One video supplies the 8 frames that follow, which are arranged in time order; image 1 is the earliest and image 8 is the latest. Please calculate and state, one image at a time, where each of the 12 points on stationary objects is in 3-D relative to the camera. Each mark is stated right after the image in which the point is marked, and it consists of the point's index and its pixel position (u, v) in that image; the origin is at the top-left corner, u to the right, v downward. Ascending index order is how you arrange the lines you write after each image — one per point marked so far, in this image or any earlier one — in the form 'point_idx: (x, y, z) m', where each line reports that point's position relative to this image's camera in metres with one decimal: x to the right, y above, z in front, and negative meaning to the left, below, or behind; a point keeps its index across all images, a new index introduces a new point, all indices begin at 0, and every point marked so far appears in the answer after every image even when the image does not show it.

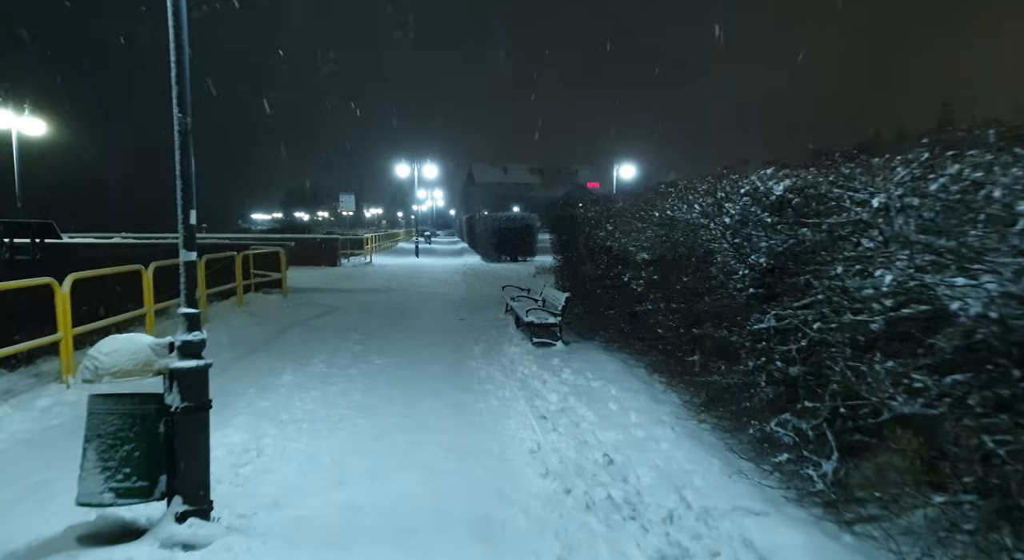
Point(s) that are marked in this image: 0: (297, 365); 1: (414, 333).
0: (-2.8, -1.1, +6.4) m
1: (-1.7, -0.9, +8.4) m
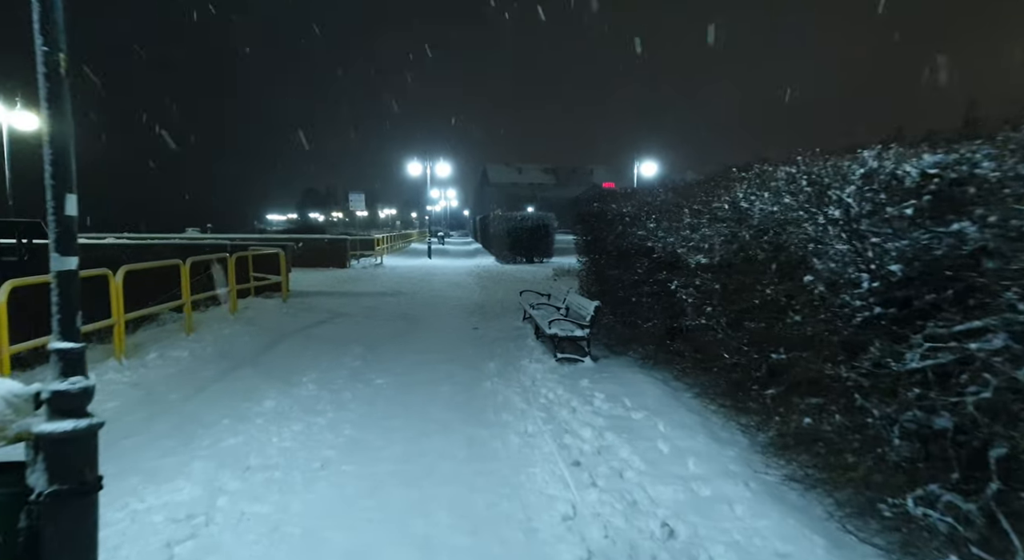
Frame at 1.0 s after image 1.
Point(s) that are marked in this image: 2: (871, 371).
0: (-2.6, -1.2, +5.5) m
1: (-1.4, -1.0, +7.4) m
2: (+1.9, -0.5, +2.6) m
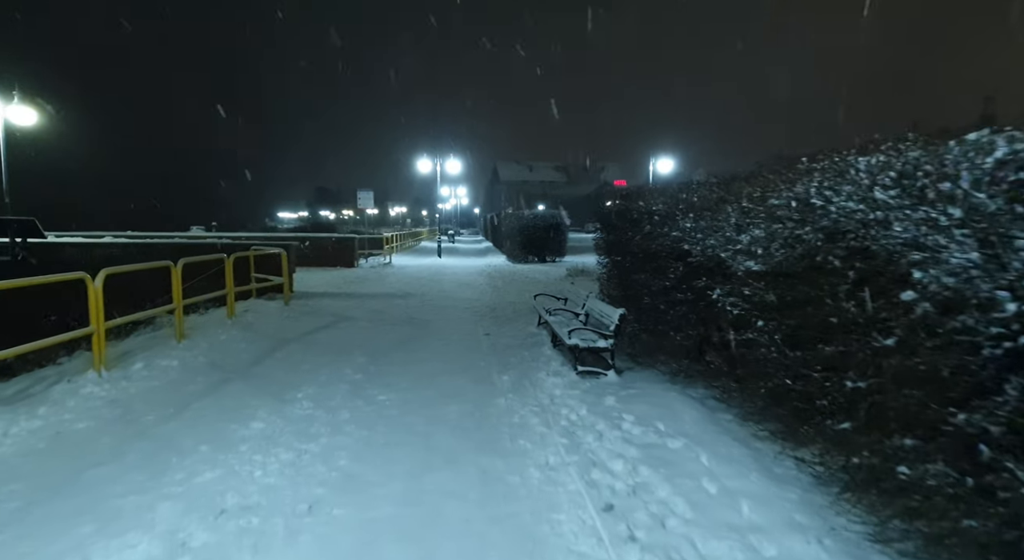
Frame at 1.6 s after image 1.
0: (-2.4, -1.2, +5.0) m
1: (-1.2, -1.1, +6.8) m
2: (+2.0, -0.6, +2.0) m
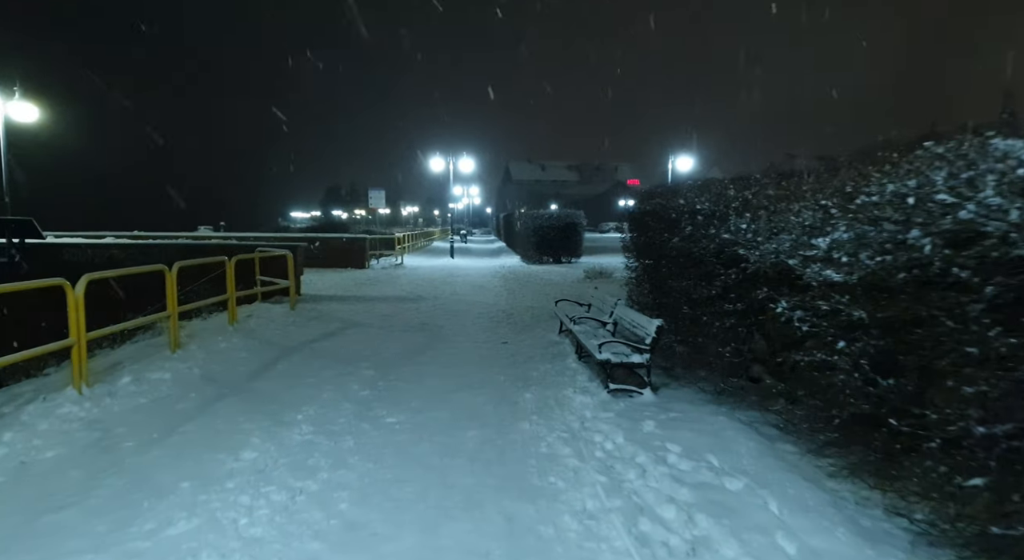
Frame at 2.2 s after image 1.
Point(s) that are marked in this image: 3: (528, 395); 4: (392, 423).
0: (-2.2, -1.3, +4.4) m
1: (-0.9, -1.1, +6.3) m
2: (+2.2, -0.7, +1.4) m
3: (+0.2, -1.3, +5.4) m
4: (-1.1, -1.3, +4.6) m
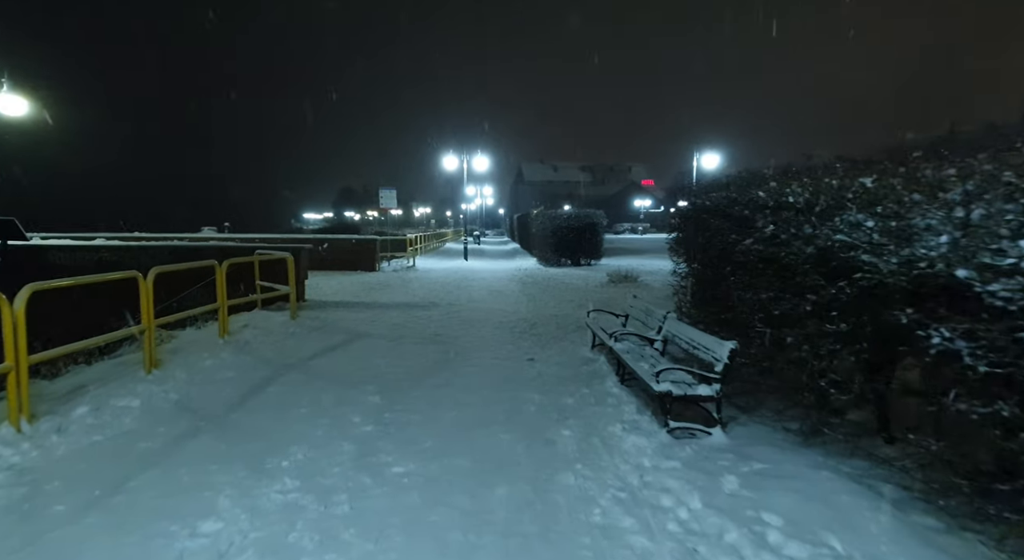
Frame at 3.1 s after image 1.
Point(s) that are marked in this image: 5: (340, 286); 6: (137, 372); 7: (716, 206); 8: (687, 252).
0: (-1.9, -1.4, +3.5) m
1: (-0.6, -1.2, +5.3) m
2: (+2.4, -0.7, +0.3) m
3: (+0.5, -1.4, +4.4) m
4: (-0.8, -1.4, +3.6) m
5: (-4.8, -0.1, +13.8) m
6: (-4.2, -1.0, +5.5) m
7: (+2.2, +0.8, +5.3) m
8: (+2.3, +0.4, +6.3) m
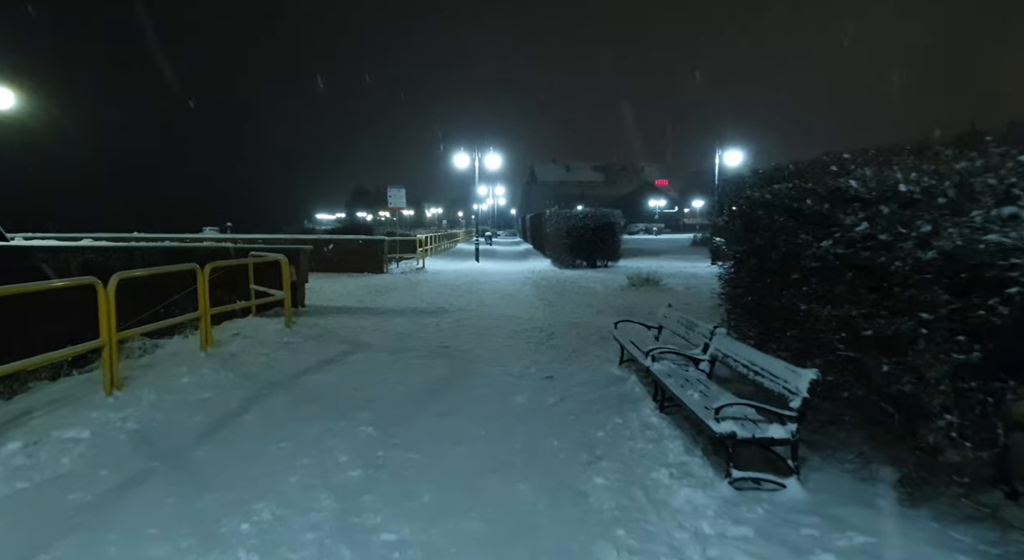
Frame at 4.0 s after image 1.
0: (-1.7, -1.5, +2.7) m
1: (-0.4, -1.3, +4.5) m
2: (+2.5, -0.8, -0.6) m
3: (+0.6, -1.4, +3.6) m
4: (-0.7, -1.5, +2.8) m
5: (-4.4, -0.2, +13.1) m
6: (-4.0, -1.1, +4.8) m
7: (+2.4, +0.7, +4.4) m
8: (+2.5, +0.3, +5.4) m
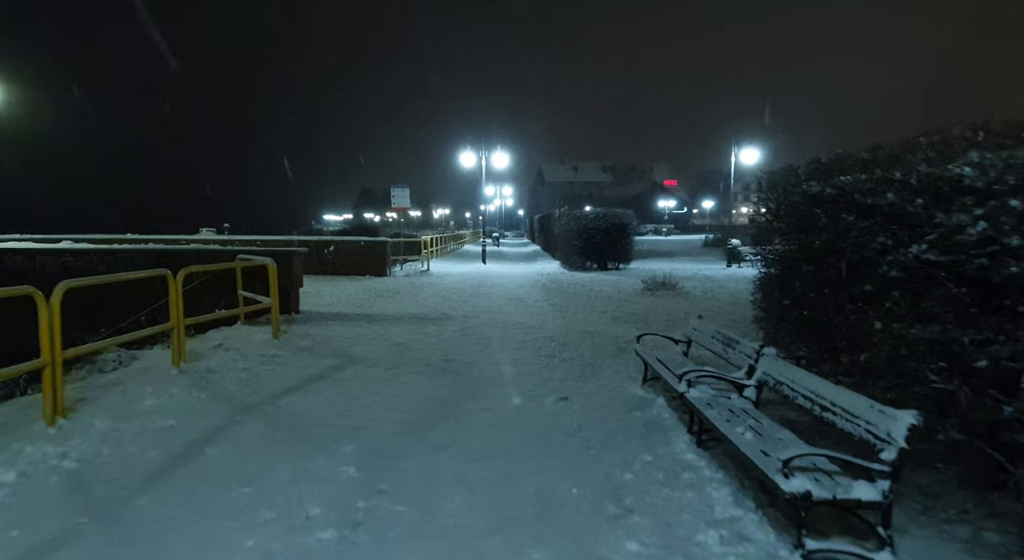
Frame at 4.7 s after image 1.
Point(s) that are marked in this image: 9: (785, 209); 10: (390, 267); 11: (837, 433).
0: (-1.7, -1.6, +2.0) m
1: (-0.3, -1.4, +3.7) m
2: (+2.5, -0.9, -1.3) m
3: (+0.7, -1.5, +2.9) m
4: (-0.6, -1.6, +2.1) m
5: (-4.2, -0.3, +12.4) m
6: (-3.9, -1.2, +4.1) m
7: (+2.4, +0.6, +3.6) m
8: (+2.6, +0.2, +4.7) m
9: (+2.5, +0.7, +4.8) m
10: (-4.0, +0.4, +16.3) m
11: (+2.6, -1.2, +4.0) m
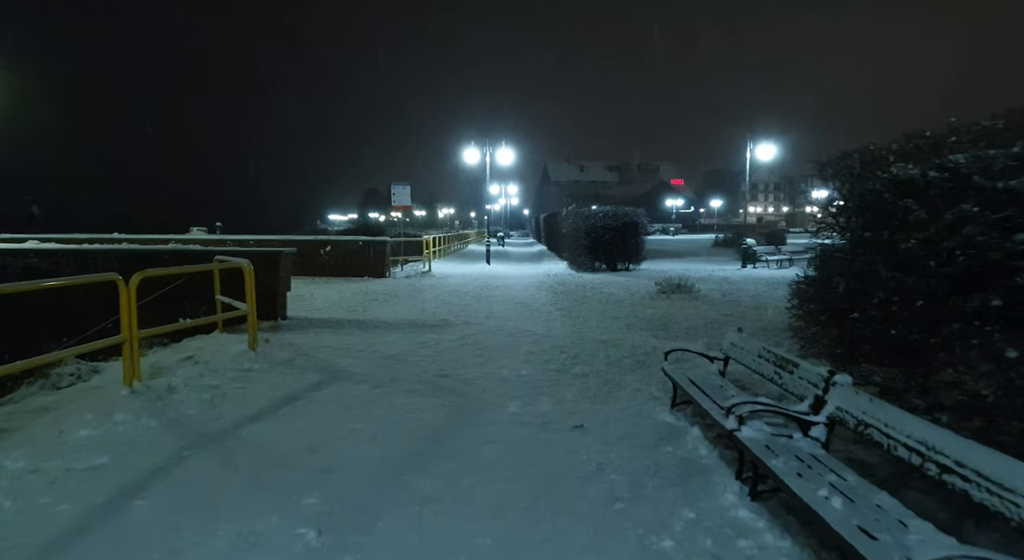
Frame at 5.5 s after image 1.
0: (-1.7, -1.6, +1.2) m
1: (-0.3, -1.4, +2.9) m
2: (+2.4, -1.0, -2.2) m
3: (+0.7, -1.6, +2.0) m
4: (-0.6, -1.6, +1.3) m
5: (-4.1, -0.4, +11.7) m
6: (-3.9, -1.2, +3.3) m
7: (+2.5, +0.6, +2.8) m
8: (+2.6, +0.1, +3.8) m
9: (+2.5, +0.6, +3.9) m
10: (-3.9, +0.4, +15.5) m
11: (+2.7, -1.3, +3.2) m
